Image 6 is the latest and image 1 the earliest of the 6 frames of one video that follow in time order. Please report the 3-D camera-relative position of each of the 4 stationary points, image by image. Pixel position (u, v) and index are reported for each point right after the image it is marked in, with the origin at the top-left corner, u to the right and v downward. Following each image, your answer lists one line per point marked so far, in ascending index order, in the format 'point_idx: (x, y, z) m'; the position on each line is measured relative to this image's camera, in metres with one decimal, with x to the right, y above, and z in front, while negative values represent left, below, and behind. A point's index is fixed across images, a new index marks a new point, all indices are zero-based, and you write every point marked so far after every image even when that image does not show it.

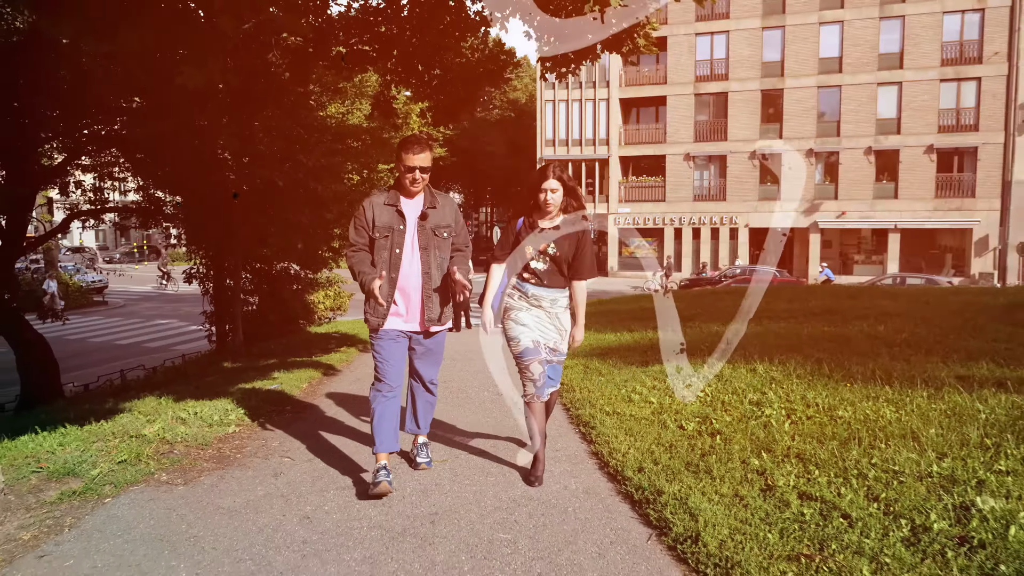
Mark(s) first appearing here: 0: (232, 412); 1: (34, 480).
0: (-2.3, -1.1, +6.2) m
1: (-2.8, -1.1, +4.4) m
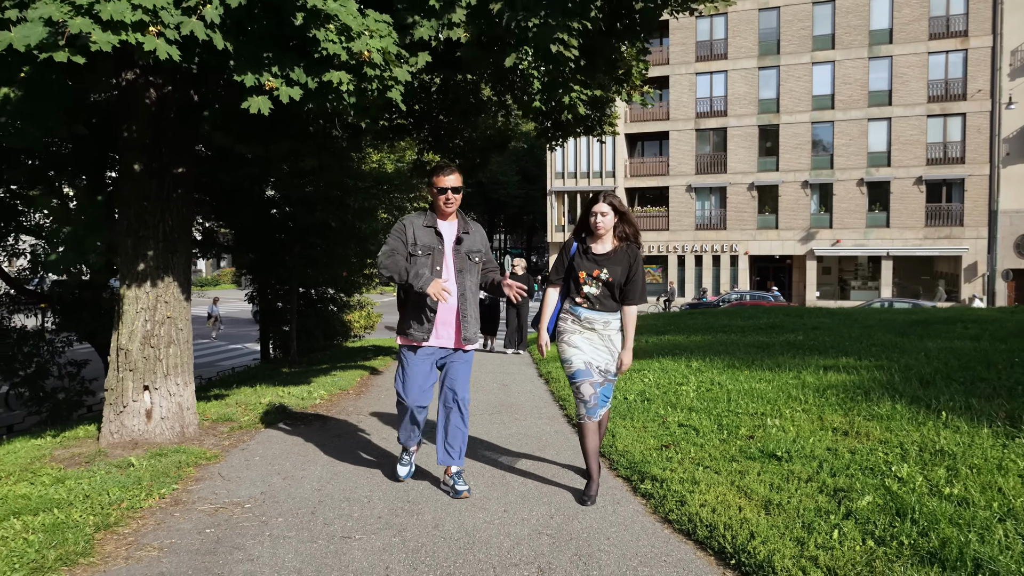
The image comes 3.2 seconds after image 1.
0: (-2.3, -1.3, +8.8) m
1: (-2.9, -1.3, +7.0) m
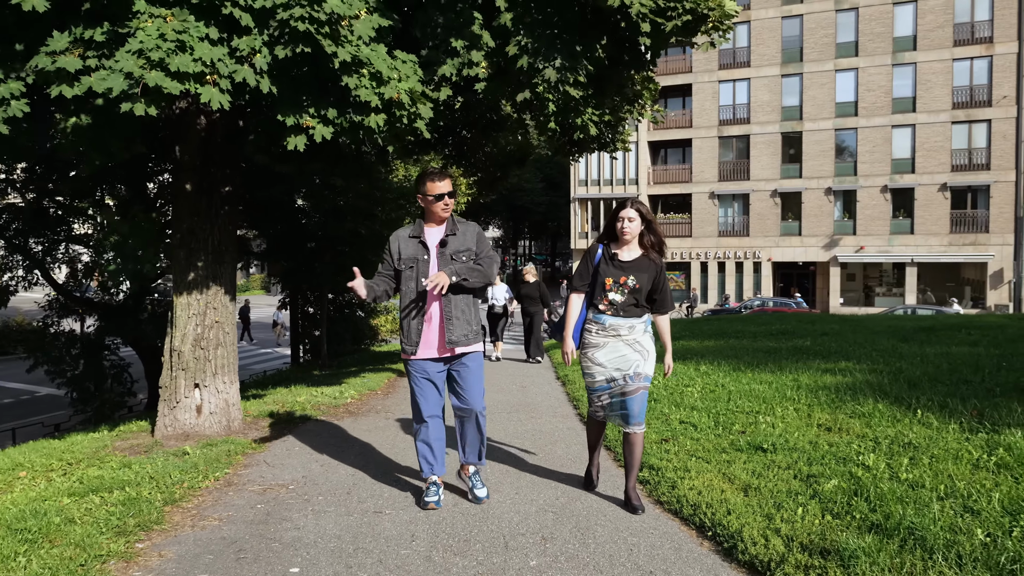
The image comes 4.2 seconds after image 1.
0: (-2.1, -1.4, +9.4) m
1: (-2.7, -1.3, +7.7) m
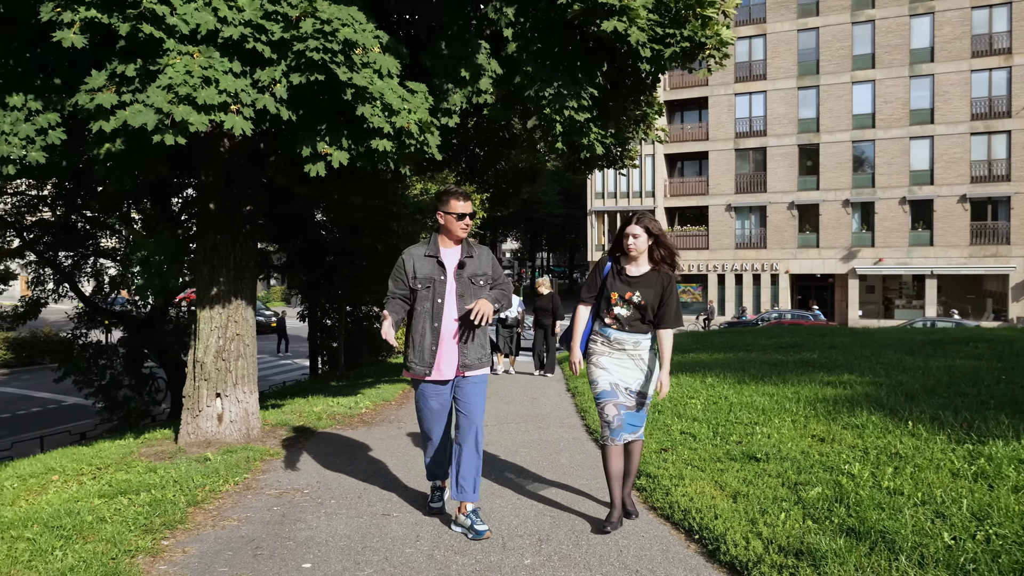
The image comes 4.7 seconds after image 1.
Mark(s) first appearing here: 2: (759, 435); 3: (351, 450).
0: (-2.0, -1.5, +9.7) m
1: (-2.6, -1.5, +8.0) m
2: (+2.1, -1.3, +6.3) m
3: (-1.5, -1.5, +6.8) m
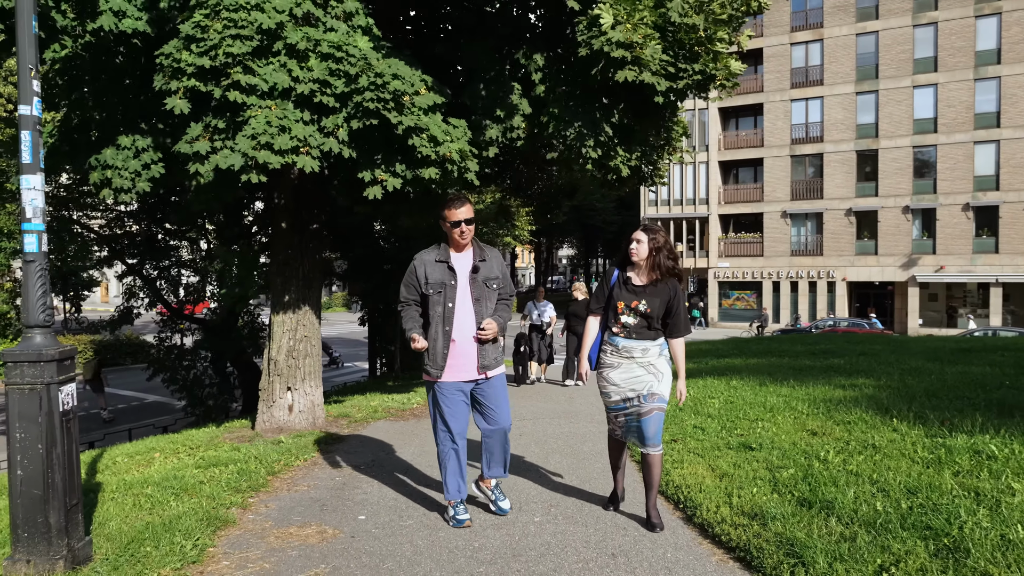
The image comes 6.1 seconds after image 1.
0: (-1.5, -1.7, +10.8) m
1: (-2.2, -1.6, +9.1) m
2: (+2.4, -1.3, +7.0) m
3: (-1.2, -1.6, +7.8) m
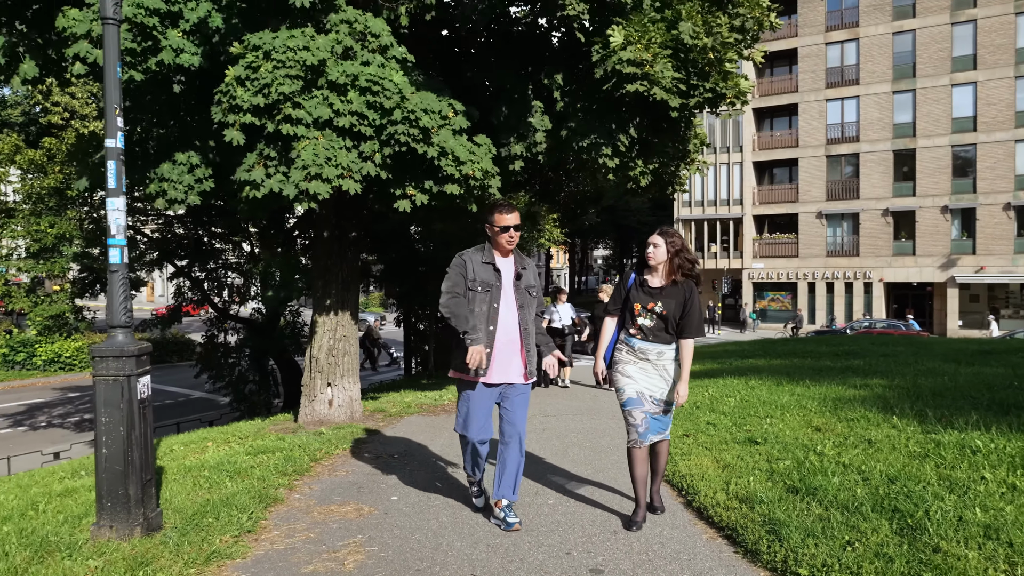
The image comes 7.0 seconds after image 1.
0: (-1.1, -1.7, +11.4) m
1: (-1.9, -1.6, +9.8) m
2: (+2.6, -1.4, +7.4) m
3: (-0.9, -1.6, +8.4) m
